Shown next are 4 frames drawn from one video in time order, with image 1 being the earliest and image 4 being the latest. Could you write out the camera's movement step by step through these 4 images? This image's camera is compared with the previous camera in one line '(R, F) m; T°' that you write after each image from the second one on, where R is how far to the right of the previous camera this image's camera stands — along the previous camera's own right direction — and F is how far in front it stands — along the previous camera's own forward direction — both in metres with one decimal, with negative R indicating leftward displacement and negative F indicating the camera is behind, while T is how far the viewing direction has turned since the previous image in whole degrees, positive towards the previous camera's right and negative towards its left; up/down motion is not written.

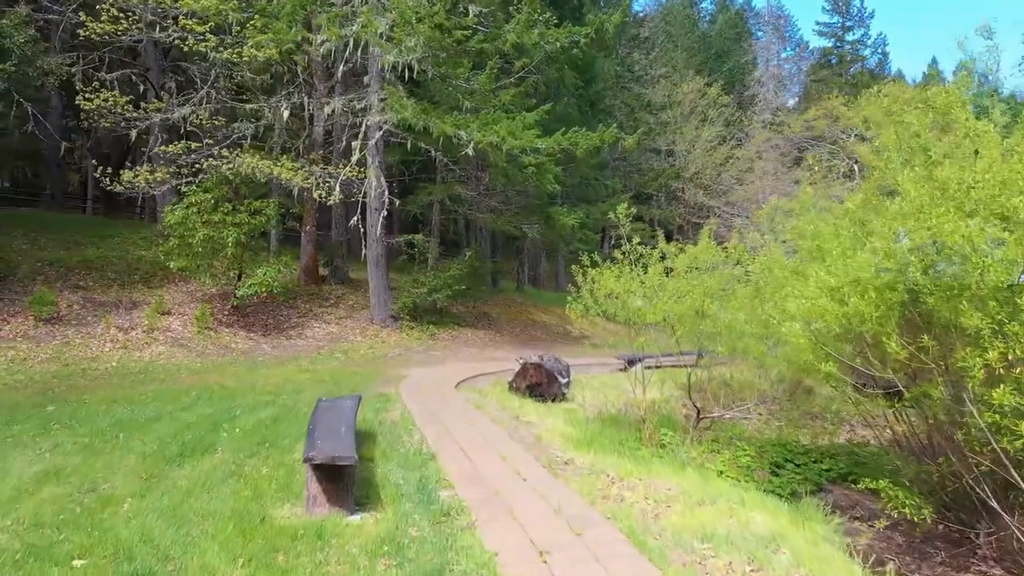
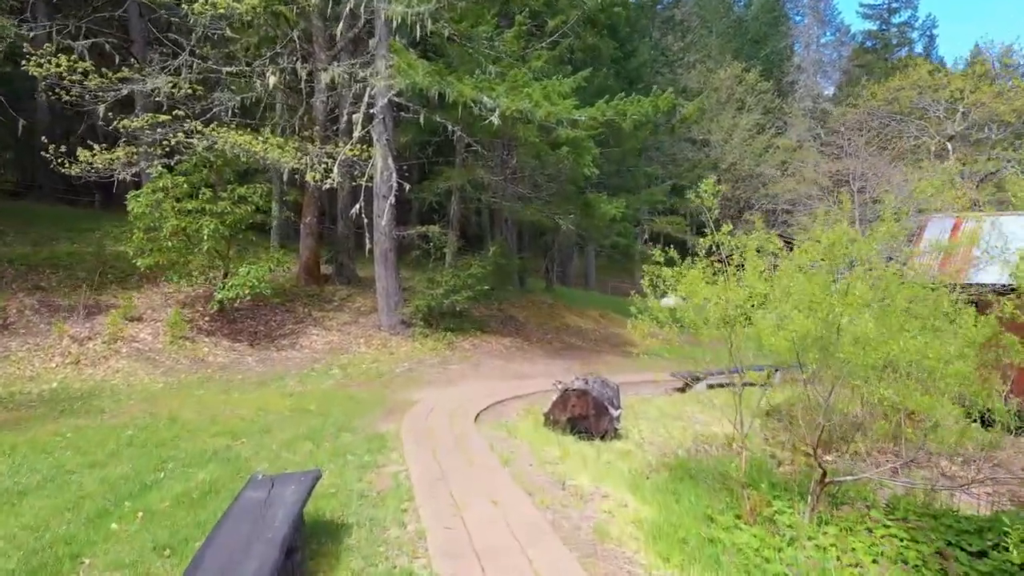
(-0.1, +2.6) m; -2°
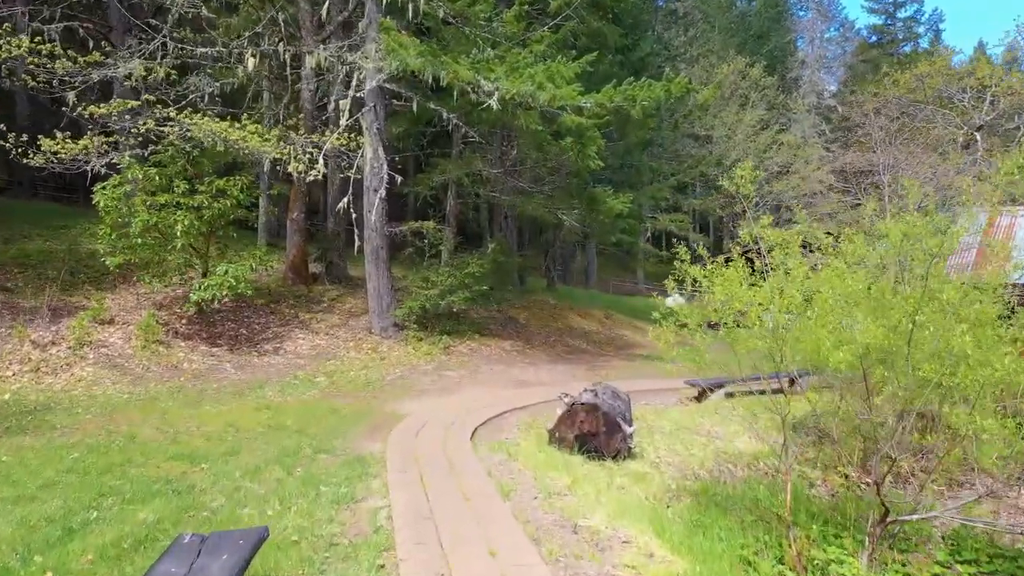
(0.0, +1.0) m; 0°
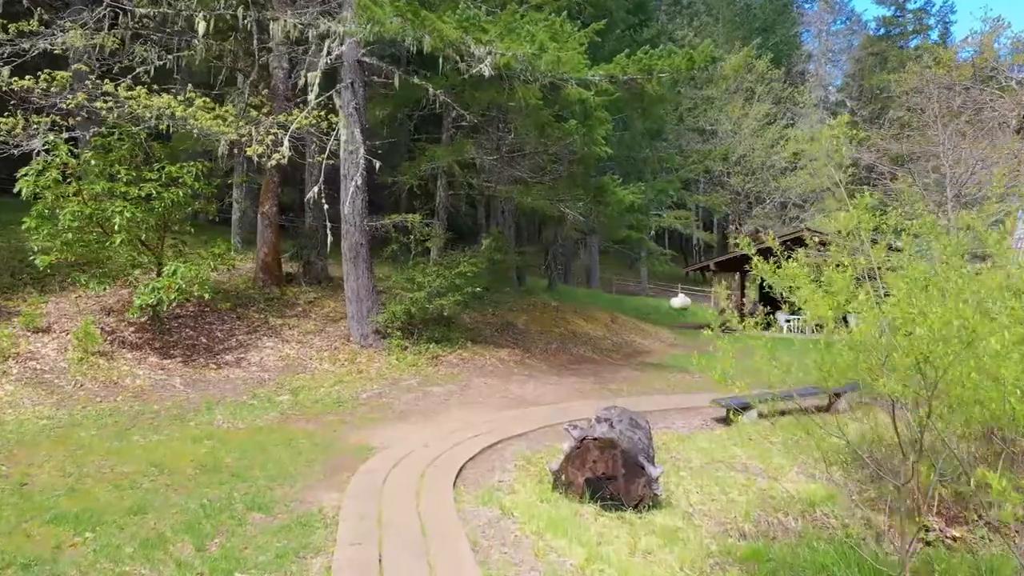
(0.0, +1.6) m; 0°
